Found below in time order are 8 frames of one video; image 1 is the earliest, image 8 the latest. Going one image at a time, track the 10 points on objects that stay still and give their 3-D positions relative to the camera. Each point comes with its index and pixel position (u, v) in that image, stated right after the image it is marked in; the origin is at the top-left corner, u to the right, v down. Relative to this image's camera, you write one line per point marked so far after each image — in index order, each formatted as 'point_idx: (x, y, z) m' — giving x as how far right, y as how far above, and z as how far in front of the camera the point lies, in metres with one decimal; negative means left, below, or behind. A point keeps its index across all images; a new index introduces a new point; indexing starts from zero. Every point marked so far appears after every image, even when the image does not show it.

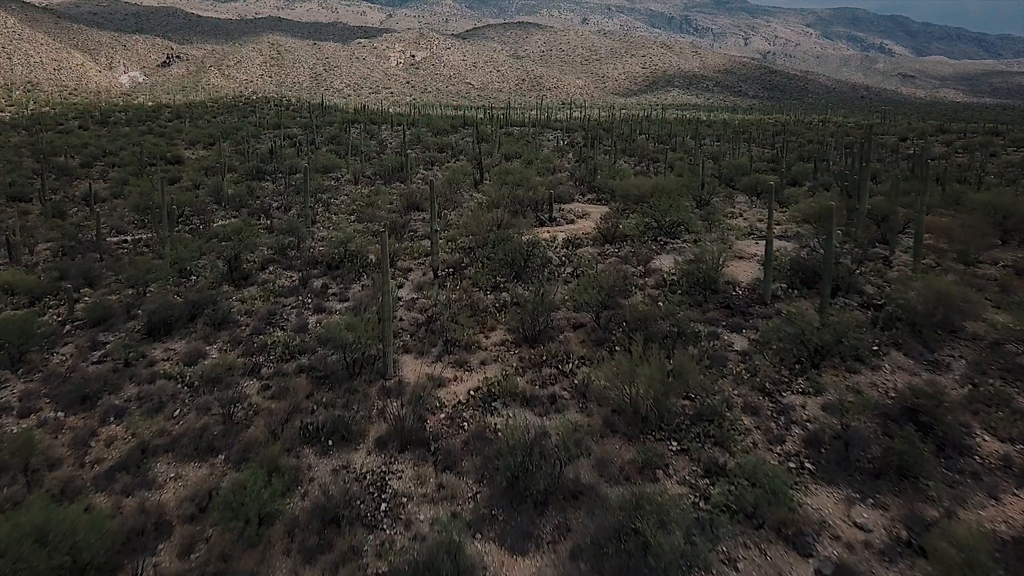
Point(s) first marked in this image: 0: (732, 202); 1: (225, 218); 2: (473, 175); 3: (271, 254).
0: (+4.1, +1.6, +15.0) m
1: (-6.0, +1.4, +16.7) m
2: (-1.0, +2.8, +19.9) m
3: (-3.4, +0.5, +11.4) m
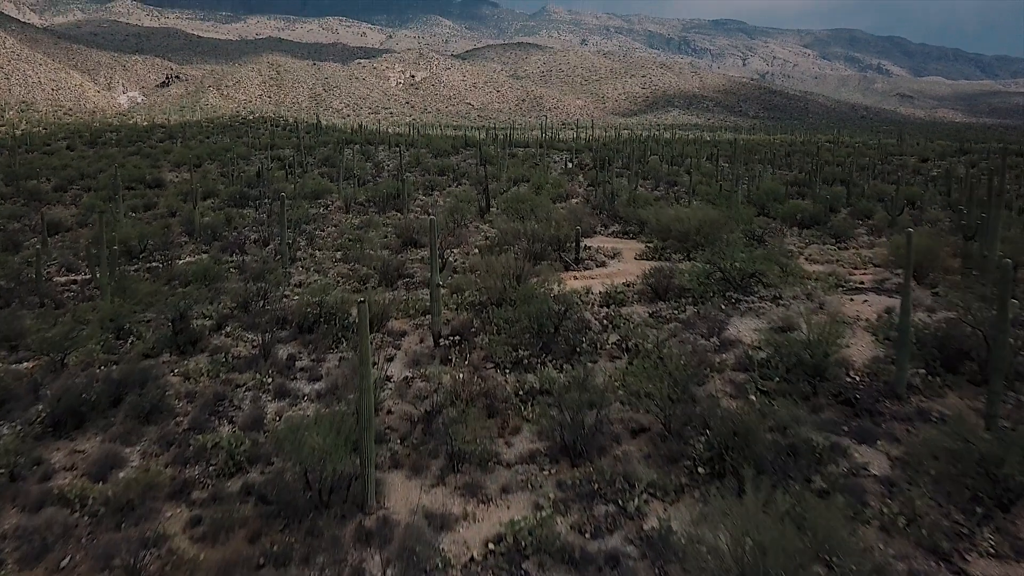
0: (+4.4, +0.8, +12.8) m
1: (-5.8, +0.6, +14.5) m
2: (-0.7, +1.9, +17.7) m
3: (-3.2, -0.2, +9.2) m
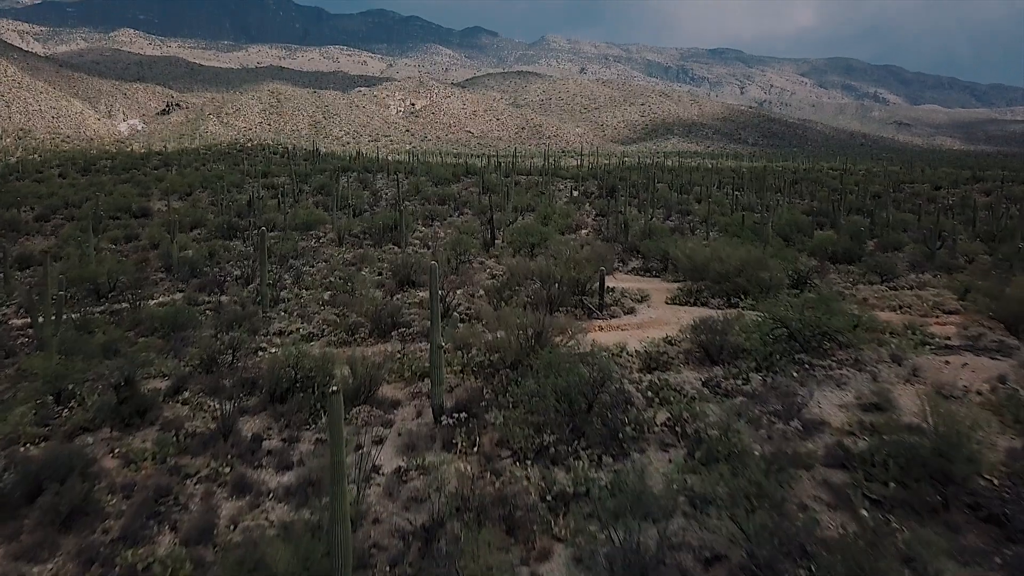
0: (+4.5, +0.2, +11.4) m
1: (-5.7, -0.1, +13.1) m
2: (-0.6, +1.1, +16.3) m
3: (-3.1, -0.8, +7.7) m
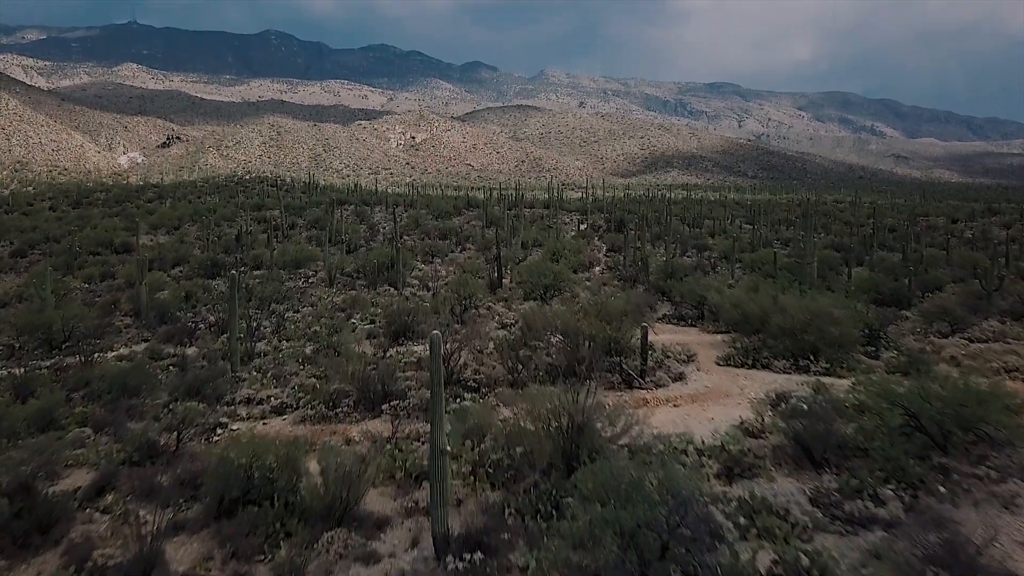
0: (+4.7, -0.5, +9.8) m
1: (-5.5, -0.8, +11.4) m
2: (-0.4, +0.3, +14.8) m
3: (-2.9, -1.3, +6.1) m
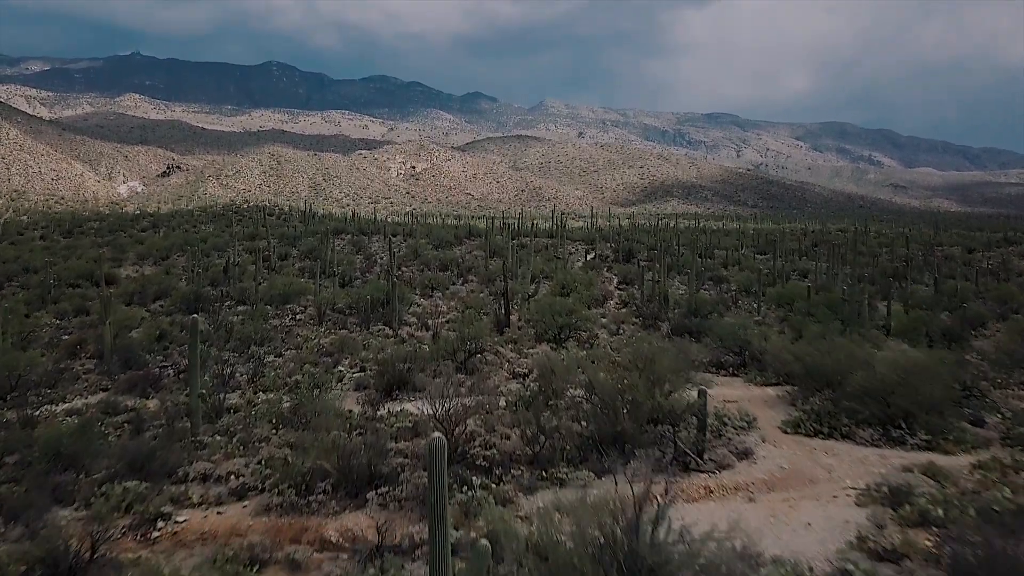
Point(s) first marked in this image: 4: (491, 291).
0: (+4.8, -0.9, +8.3) m
1: (-5.3, -1.3, +10.0) m
2: (-0.3, -0.4, +13.3) m
3: (-2.7, -1.6, +4.6) m
4: (-0.4, -0.1, +16.6) m
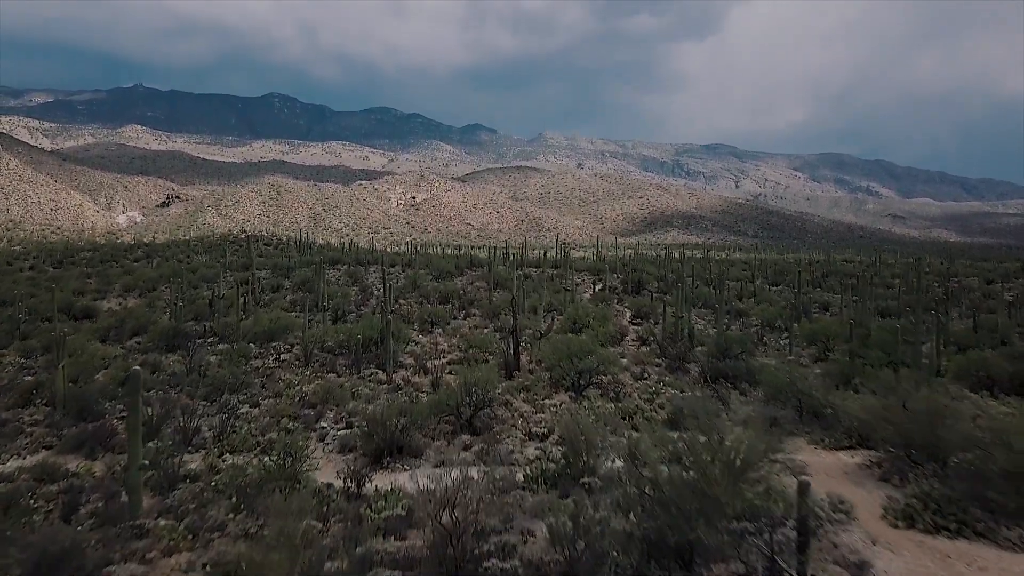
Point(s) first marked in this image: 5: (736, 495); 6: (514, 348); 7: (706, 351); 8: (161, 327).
0: (+5.0, -1.3, +6.9) m
1: (-5.2, -1.7, +8.5) m
2: (-0.2, -0.9, +11.9) m
3: (-2.6, -1.8, +3.1) m
4: (-0.3, -0.7, +15.2) m
5: (+1.3, -1.2, +4.8) m
6: (0.0, -0.9, +11.2) m
7: (+3.1, -1.0, +12.8) m
8: (-7.8, -0.9, +17.8) m
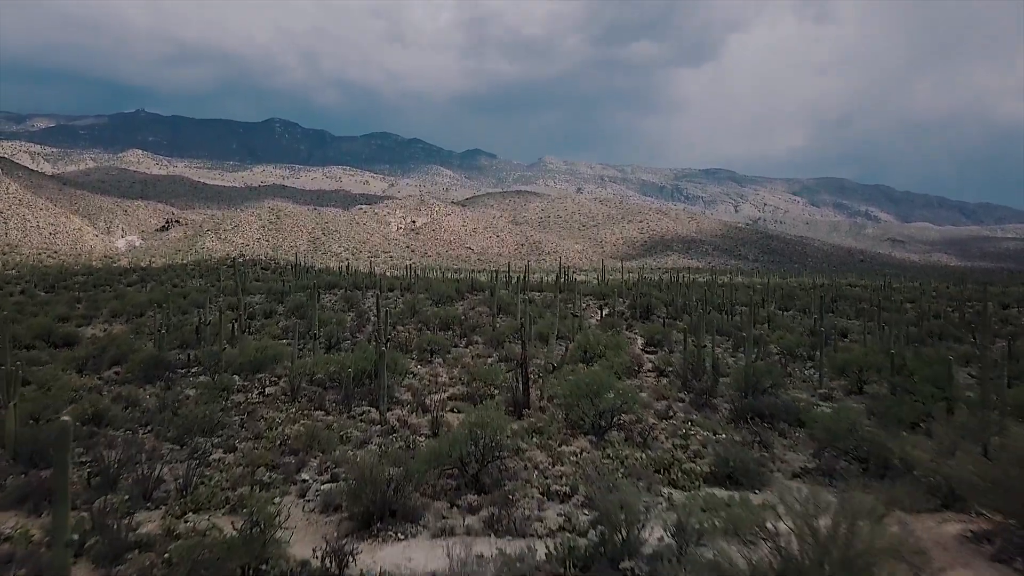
0: (+5.1, -1.5, +5.7) m
1: (-5.1, -2.0, +7.3) m
2: (-0.1, -1.3, +10.7) m
3: (-2.5, -1.9, +1.9) m
4: (-0.2, -1.2, +14.0) m
5: (+1.5, -1.4, +3.6) m
6: (+0.1, -1.2, +10.0) m
7: (+3.2, -1.4, +11.7) m
8: (-7.7, -1.4, +16.6) m
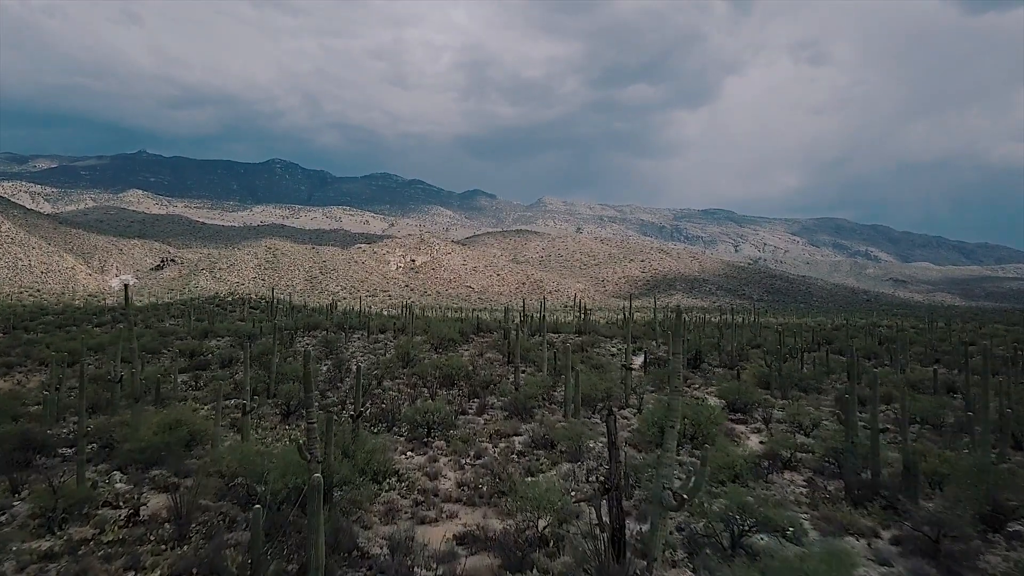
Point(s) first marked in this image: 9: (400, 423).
0: (+5.6, -1.6, +0.7) m
1: (-4.6, -2.2, +2.3) m
2: (+0.4, -1.6, +5.8) m
3: (-2.0, -1.8, -3.1) m
4: (+0.3, -1.7, +9.1) m
5: (+1.9, -1.3, -1.3) m
6: (+0.6, -1.5, +5.1) m
7: (+3.7, -1.8, +6.7) m
8: (-7.2, -2.1, +11.7) m
9: (-1.5, -1.7, +10.3) m
